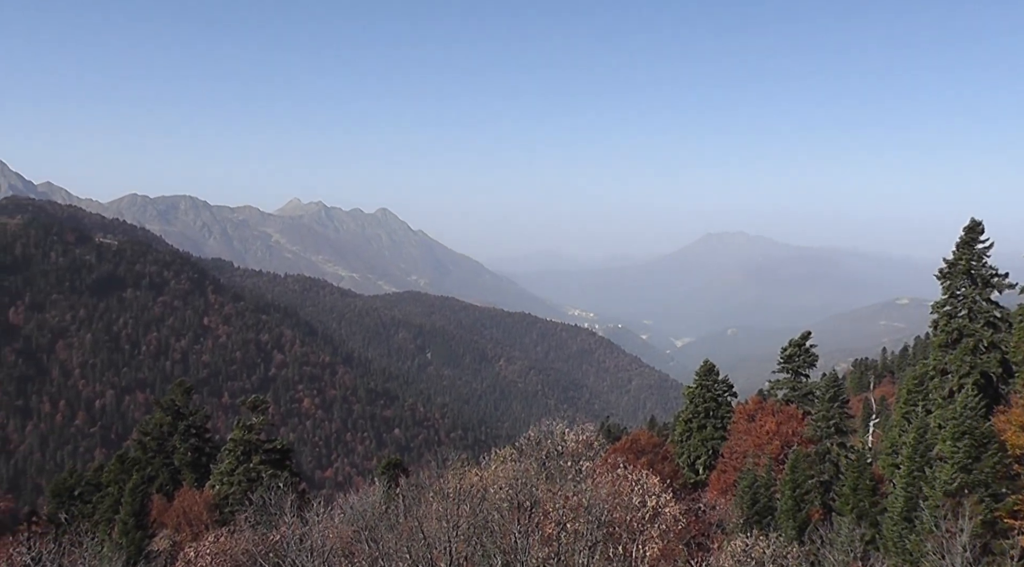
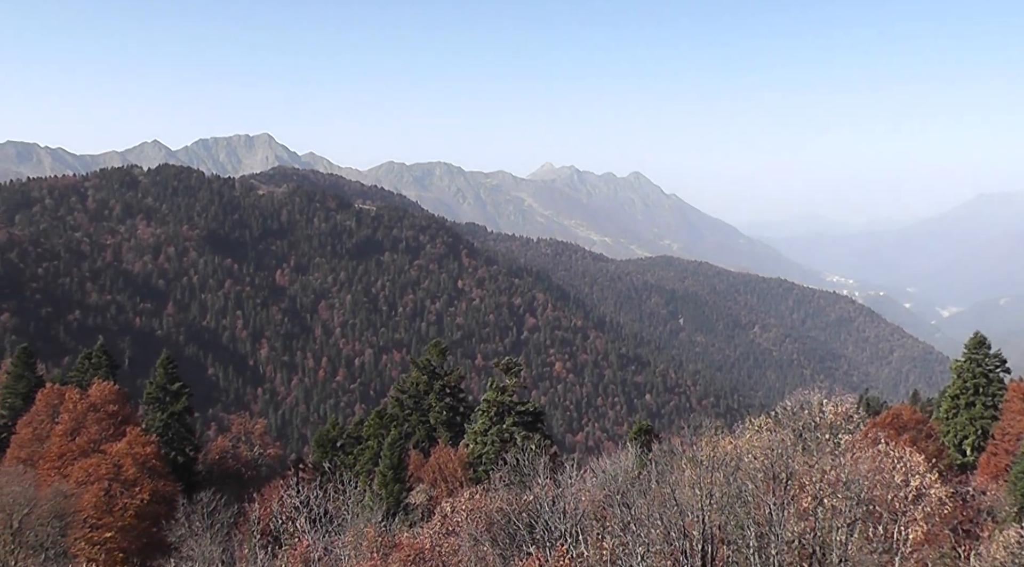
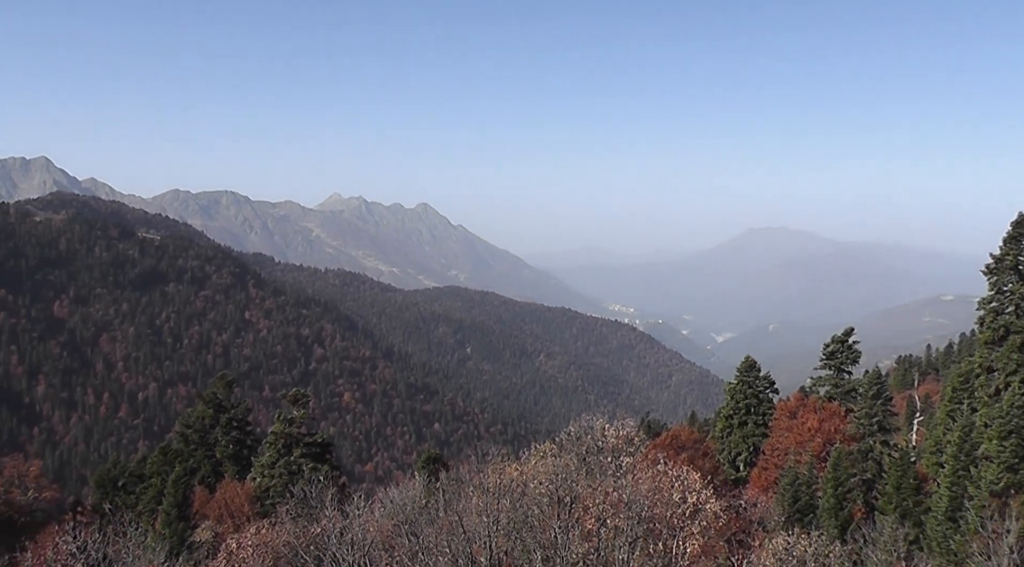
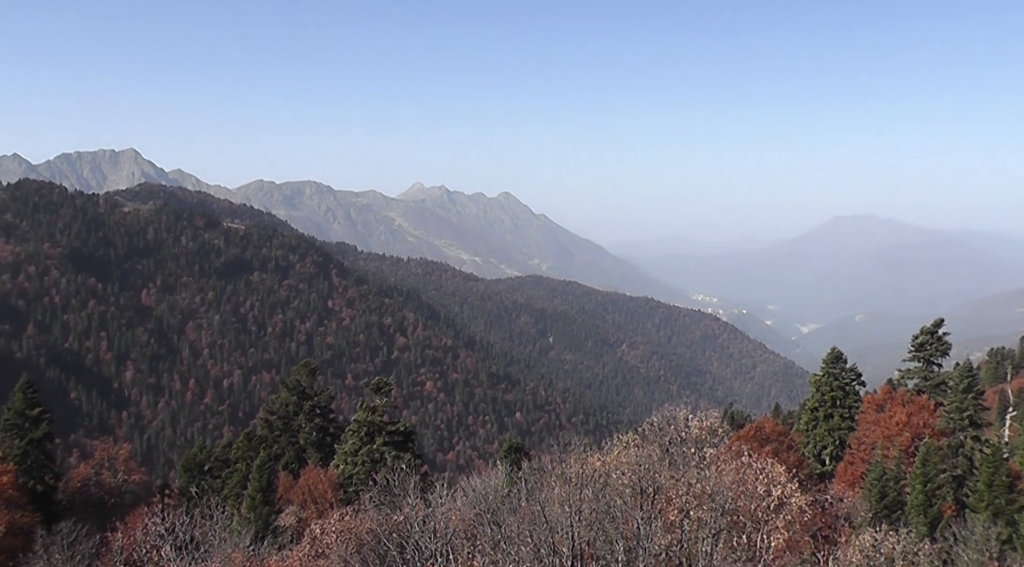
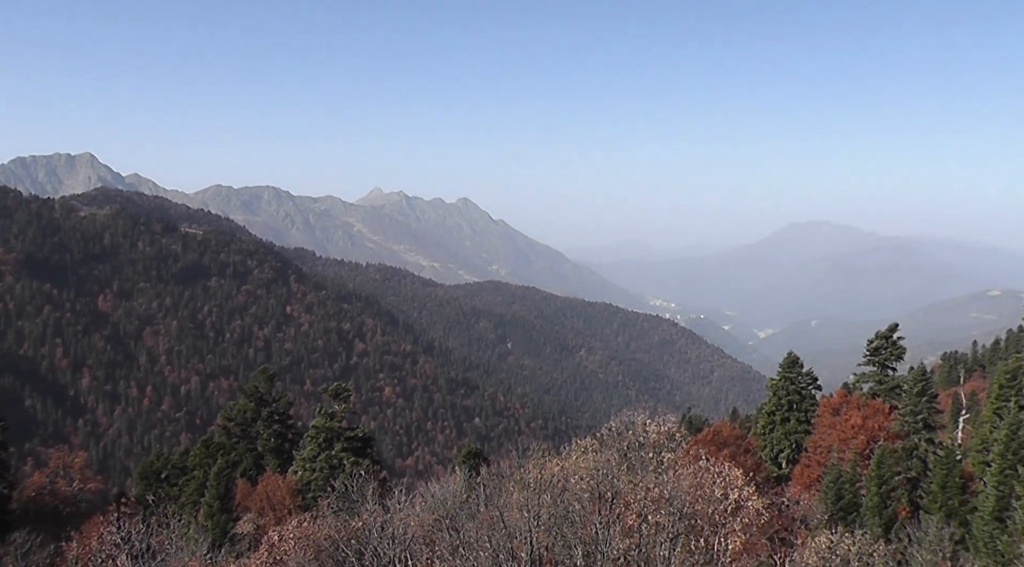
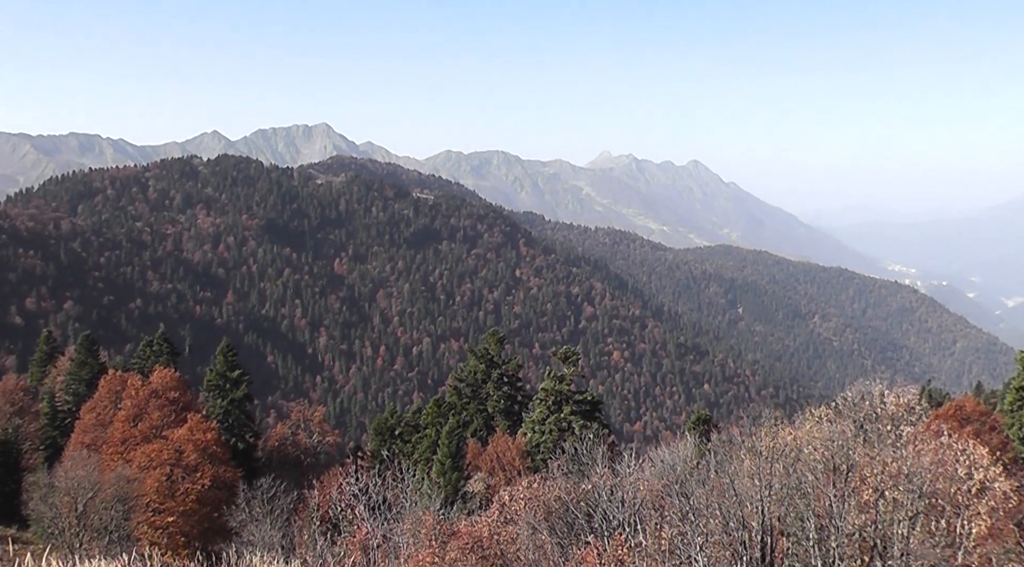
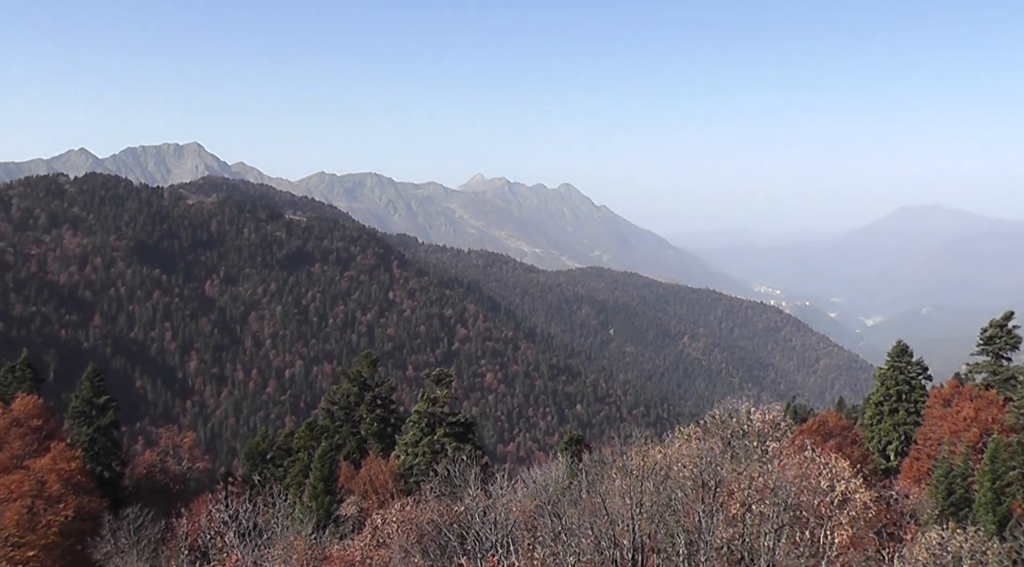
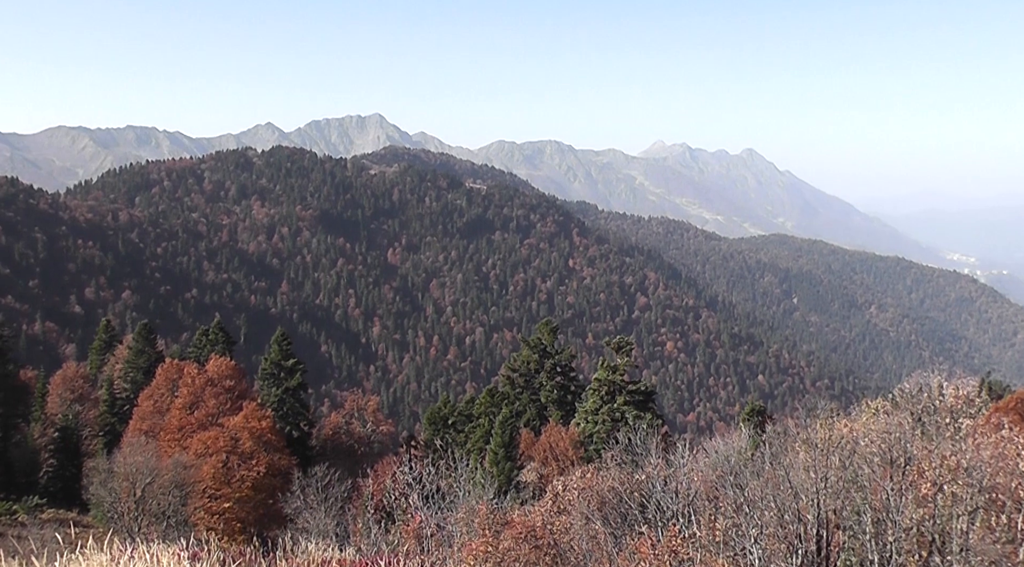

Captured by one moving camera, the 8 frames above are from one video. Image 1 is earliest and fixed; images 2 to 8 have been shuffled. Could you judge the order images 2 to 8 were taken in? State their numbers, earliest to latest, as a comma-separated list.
3, 5, 4, 7, 2, 6, 8
